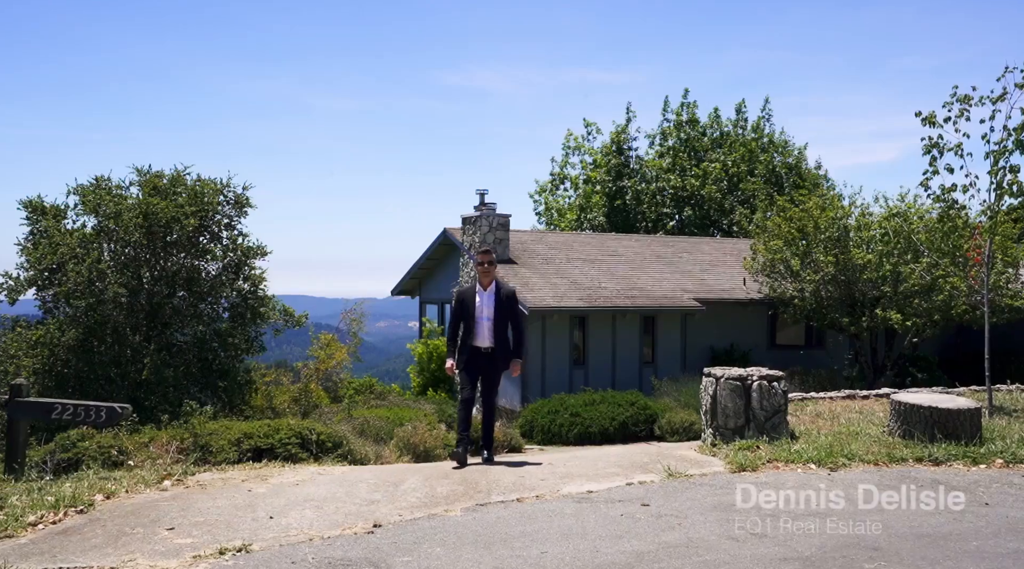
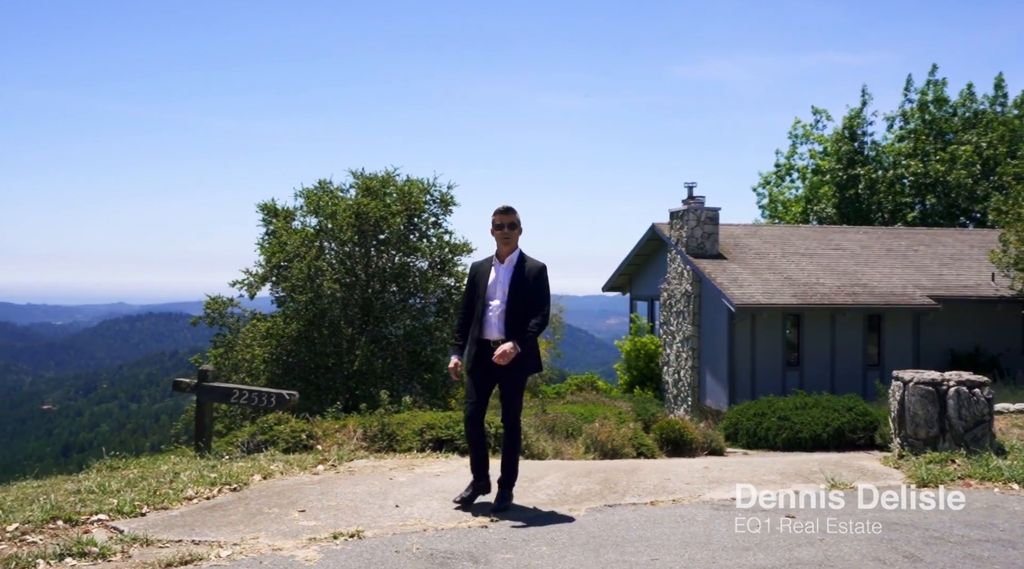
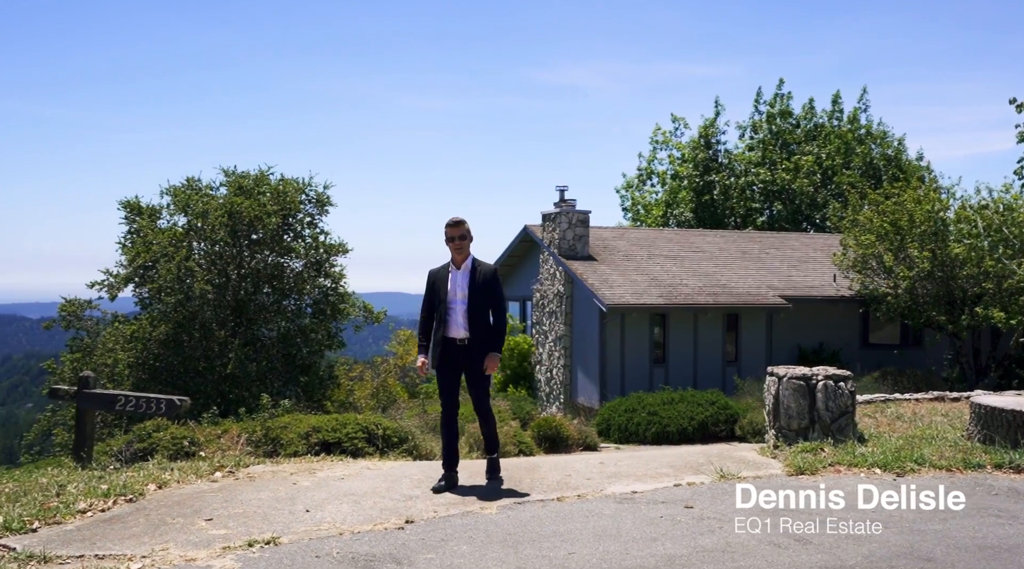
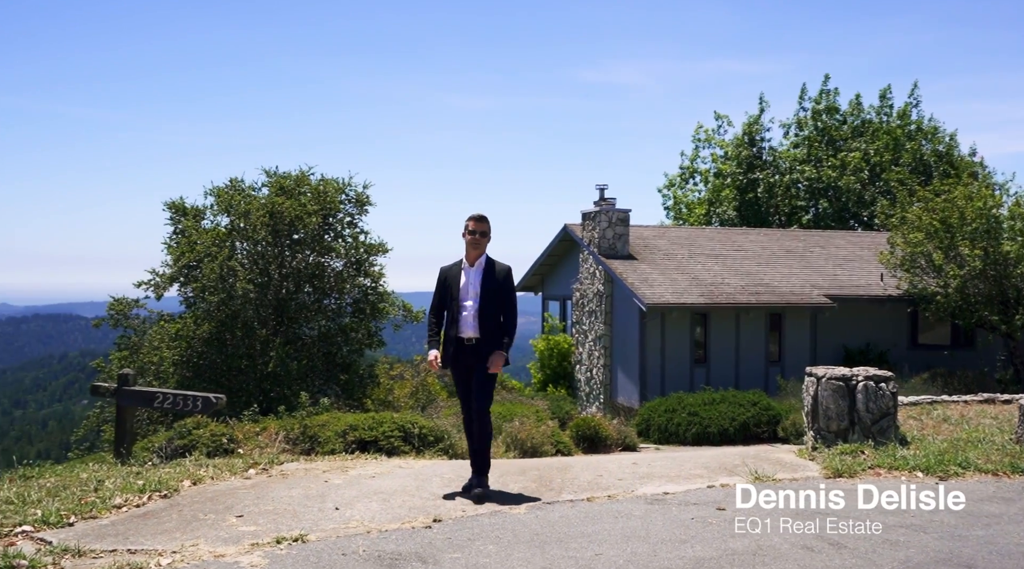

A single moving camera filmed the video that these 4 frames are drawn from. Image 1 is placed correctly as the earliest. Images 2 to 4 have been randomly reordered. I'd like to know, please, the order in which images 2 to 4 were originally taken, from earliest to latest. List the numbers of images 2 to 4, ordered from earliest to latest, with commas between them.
3, 4, 2
